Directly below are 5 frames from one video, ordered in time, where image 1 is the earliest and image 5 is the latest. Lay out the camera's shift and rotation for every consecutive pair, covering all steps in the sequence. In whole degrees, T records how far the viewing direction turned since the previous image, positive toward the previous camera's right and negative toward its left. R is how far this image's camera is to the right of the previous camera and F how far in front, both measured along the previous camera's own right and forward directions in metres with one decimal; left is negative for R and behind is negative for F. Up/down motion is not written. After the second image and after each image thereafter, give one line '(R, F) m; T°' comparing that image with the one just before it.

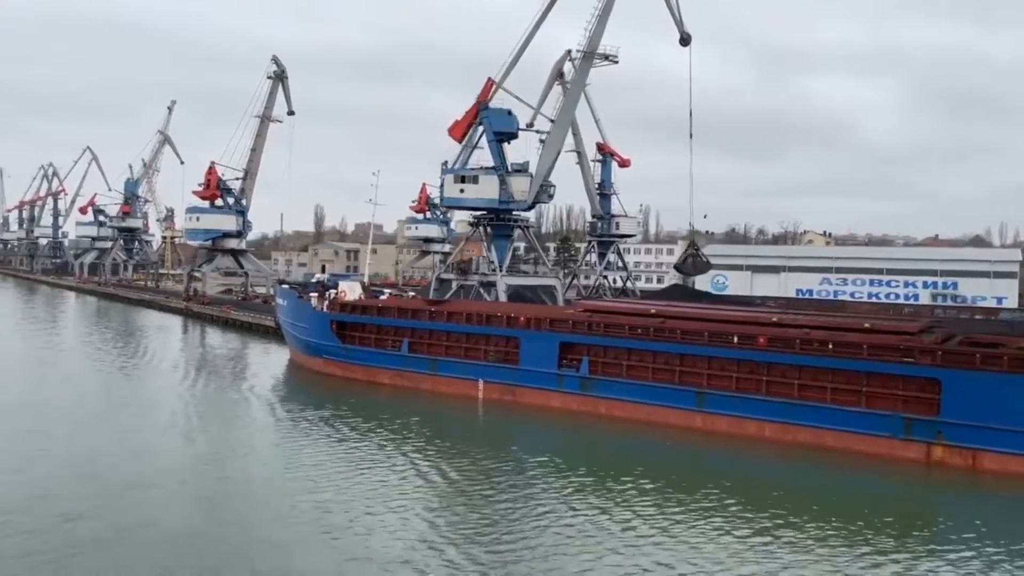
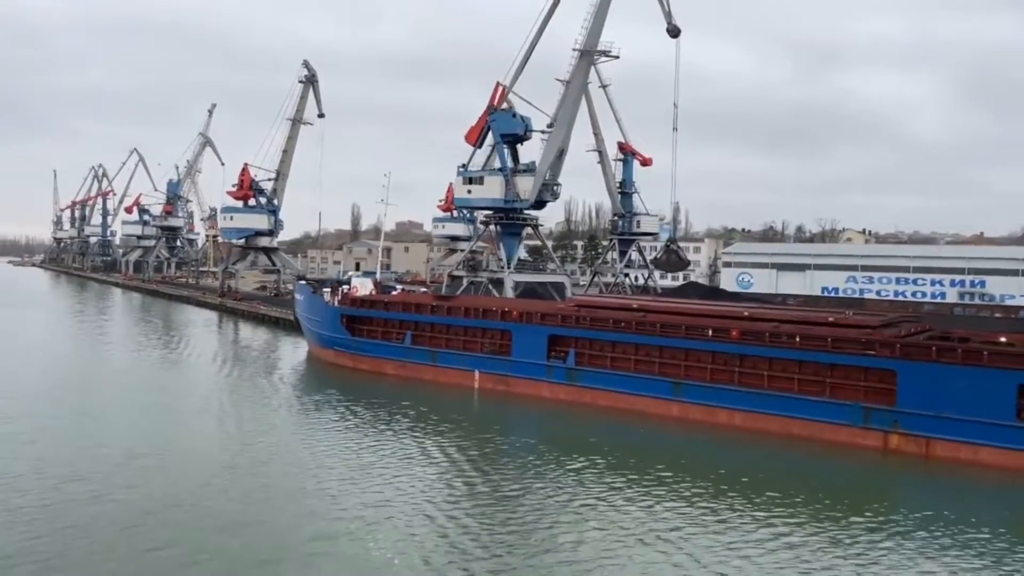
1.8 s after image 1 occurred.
(+0.6, -0.5) m; -3°
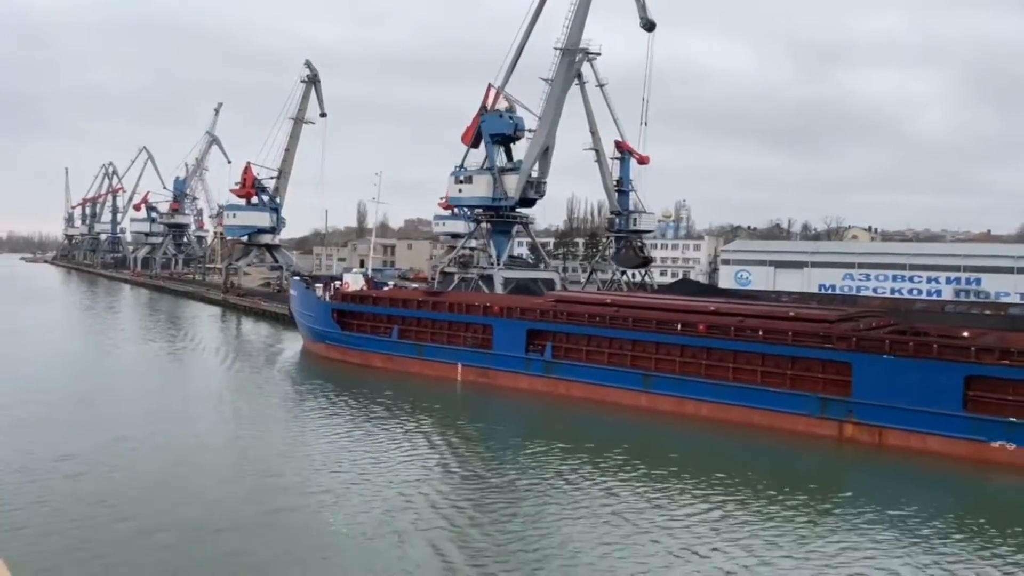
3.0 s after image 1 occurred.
(+0.4, -0.3) m; -1°
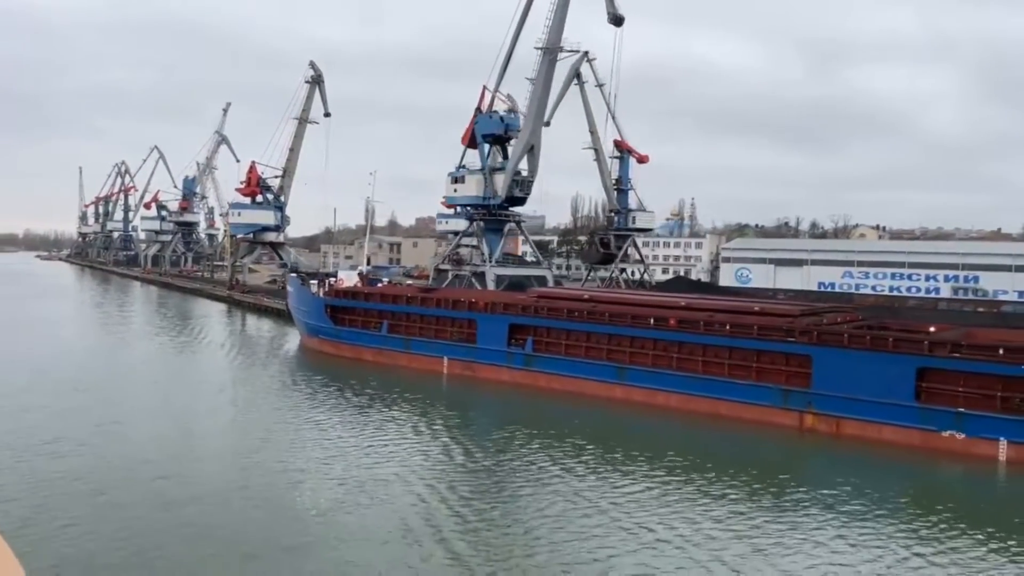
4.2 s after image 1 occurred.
(+0.4, -0.4) m; -1°
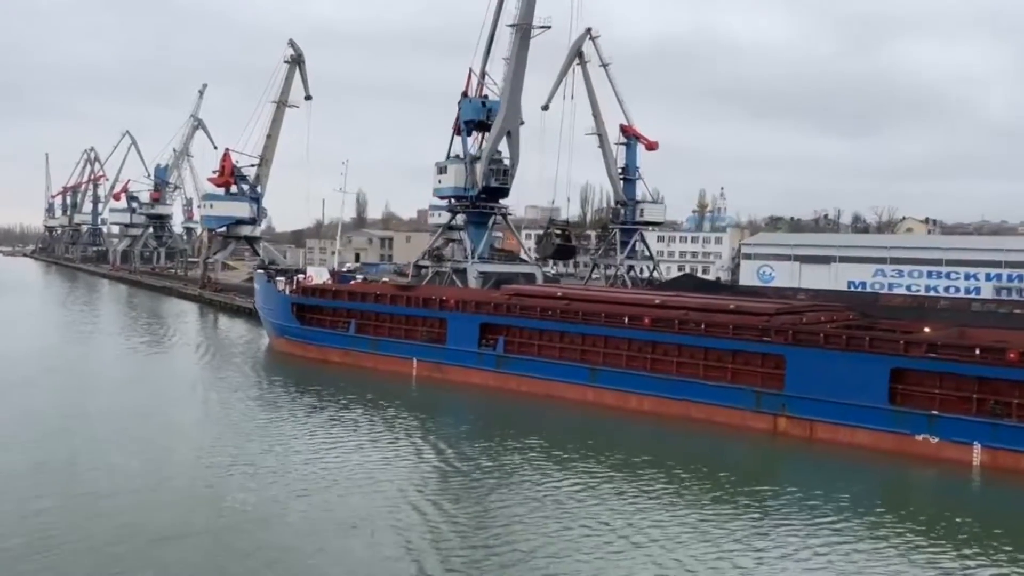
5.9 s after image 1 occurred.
(-1.7, +2.6) m; +2°
